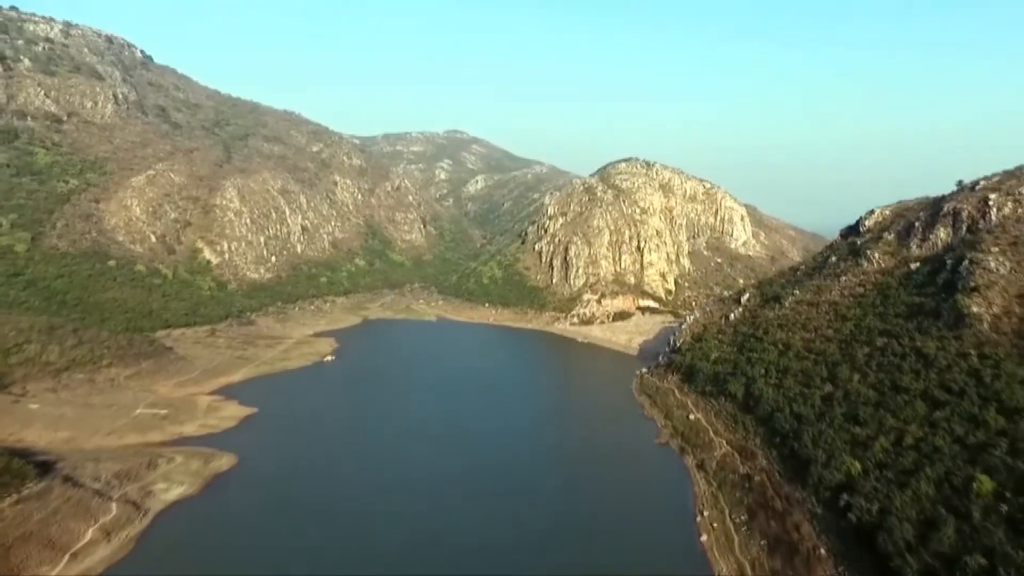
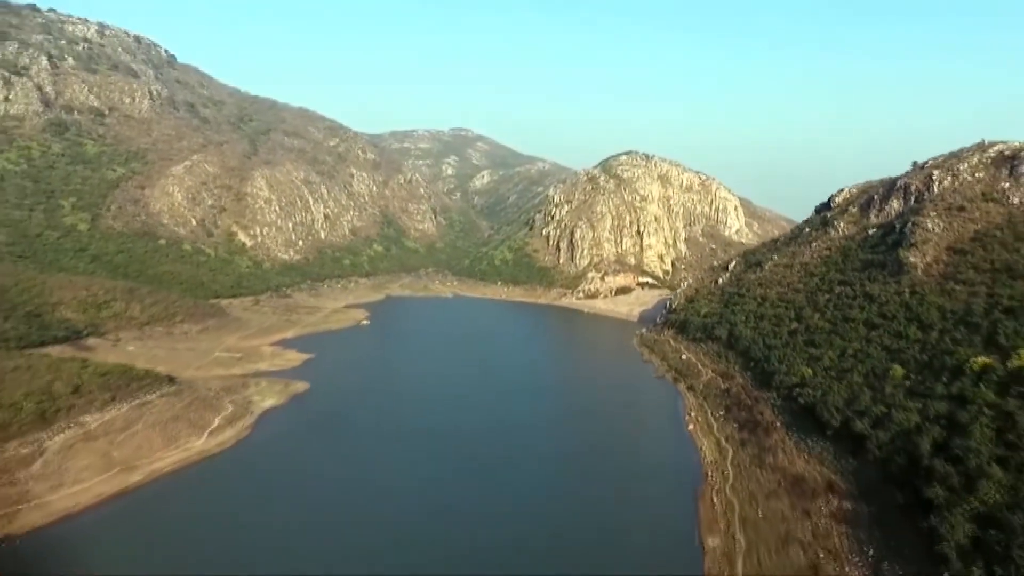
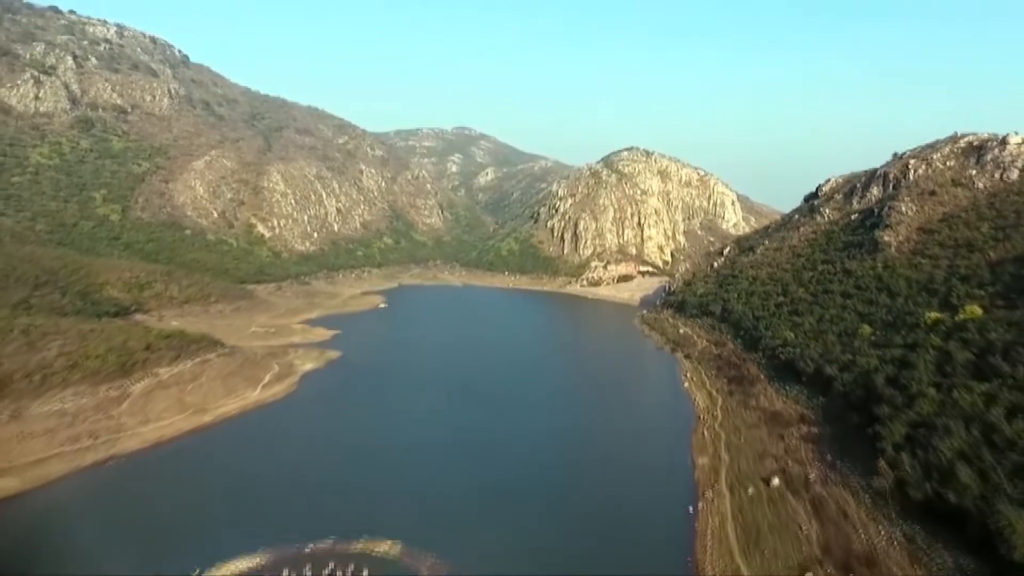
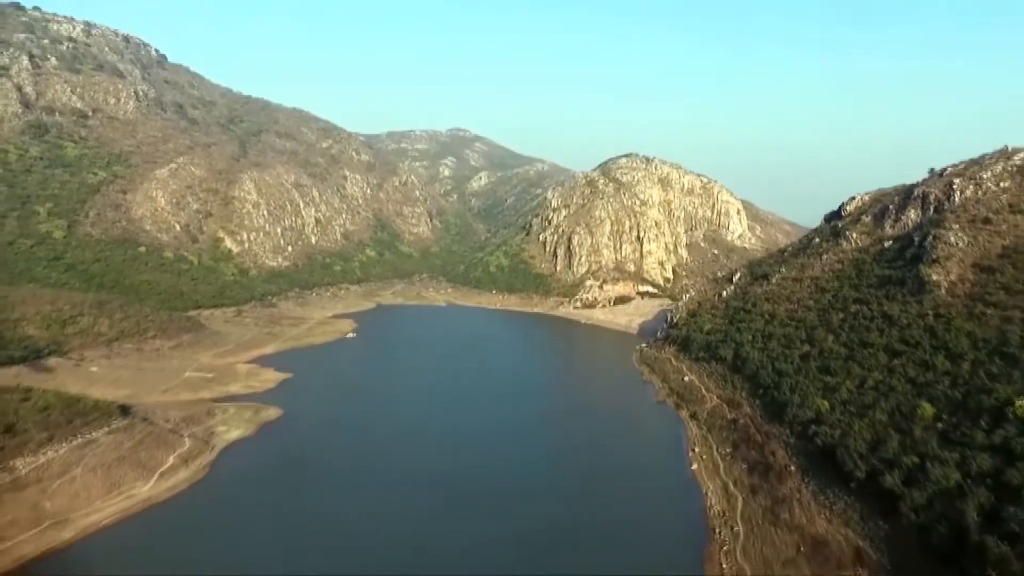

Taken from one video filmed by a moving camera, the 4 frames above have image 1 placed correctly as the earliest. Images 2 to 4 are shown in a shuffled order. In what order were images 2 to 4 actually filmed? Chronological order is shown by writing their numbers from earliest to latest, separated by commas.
4, 2, 3
